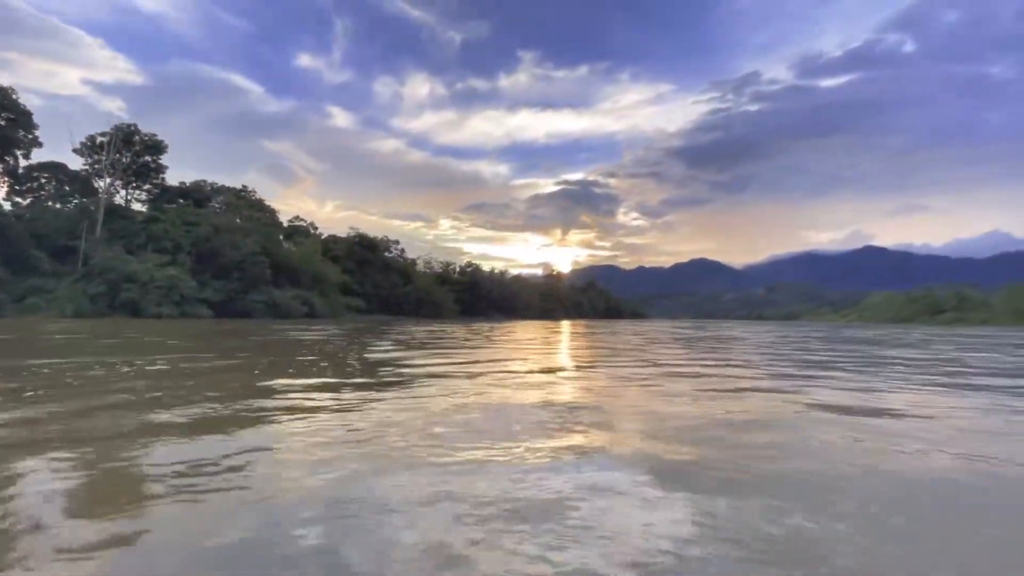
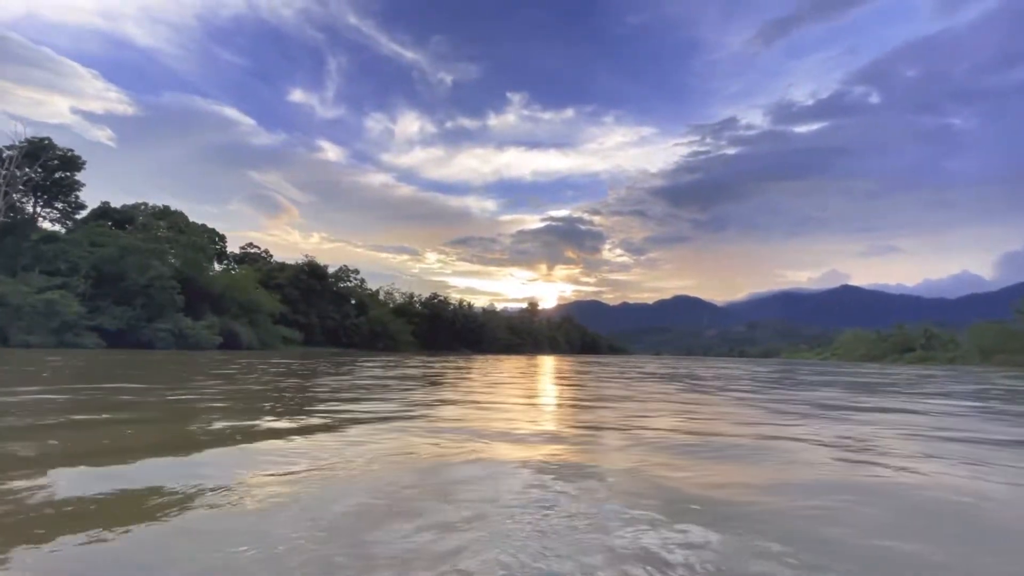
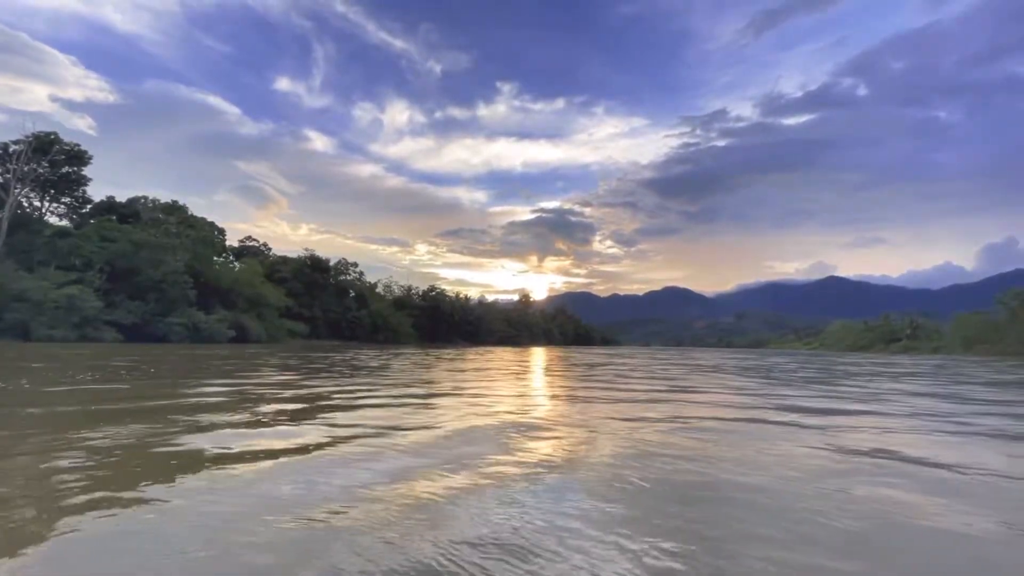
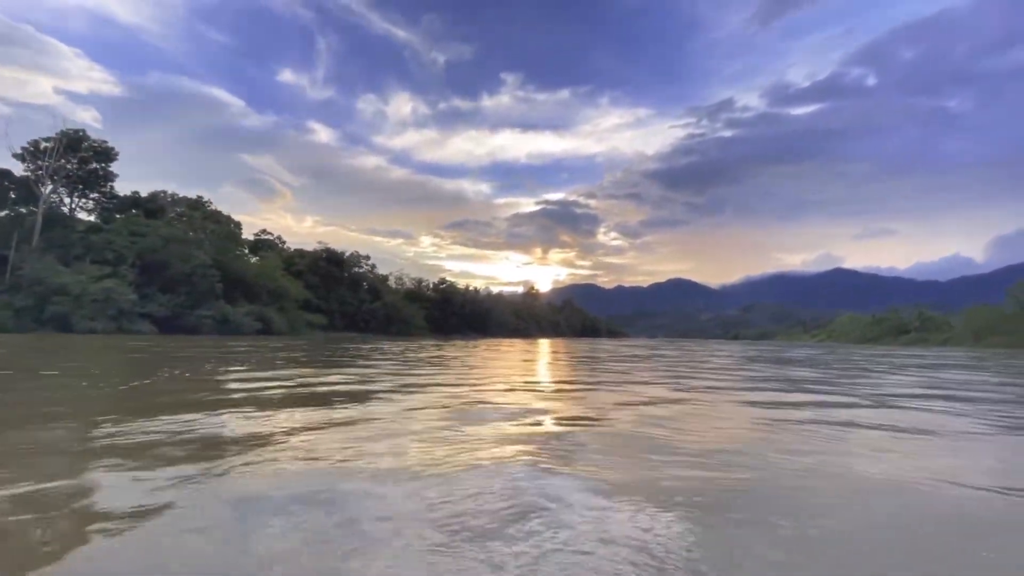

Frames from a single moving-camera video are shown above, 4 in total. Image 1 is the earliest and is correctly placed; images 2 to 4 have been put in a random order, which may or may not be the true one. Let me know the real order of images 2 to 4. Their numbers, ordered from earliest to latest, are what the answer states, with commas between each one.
4, 3, 2
